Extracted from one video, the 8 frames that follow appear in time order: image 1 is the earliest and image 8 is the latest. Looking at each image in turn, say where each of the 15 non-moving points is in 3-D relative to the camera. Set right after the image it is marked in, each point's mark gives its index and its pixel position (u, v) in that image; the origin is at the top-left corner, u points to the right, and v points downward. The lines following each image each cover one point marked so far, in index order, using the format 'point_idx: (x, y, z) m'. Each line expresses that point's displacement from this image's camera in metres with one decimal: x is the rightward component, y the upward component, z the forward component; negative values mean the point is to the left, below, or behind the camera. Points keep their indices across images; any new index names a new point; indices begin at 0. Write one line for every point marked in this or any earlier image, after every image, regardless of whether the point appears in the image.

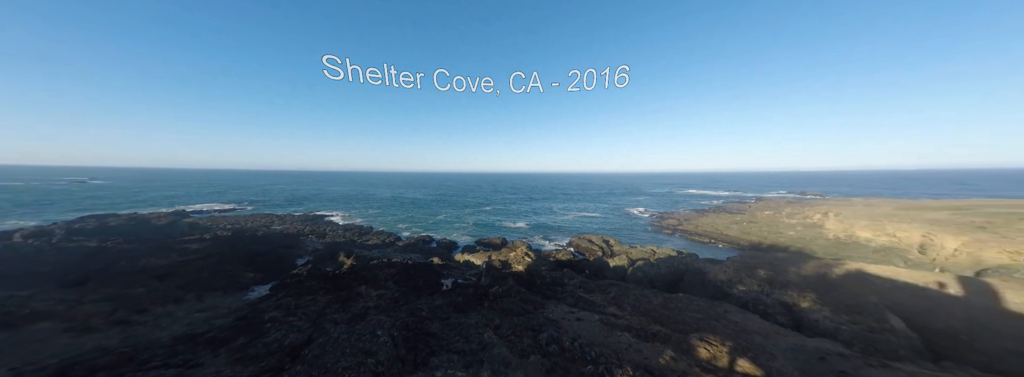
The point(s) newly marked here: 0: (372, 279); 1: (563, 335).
0: (-7.5, -5.0, +16.7) m
1: (+2.0, -5.1, +10.5) m
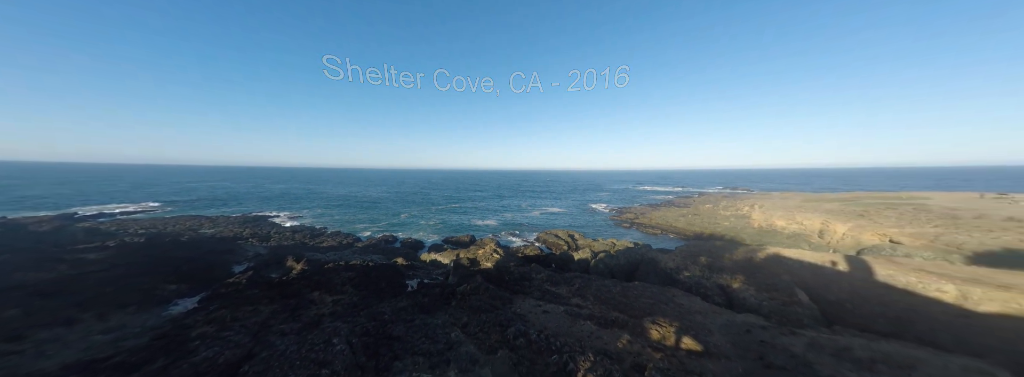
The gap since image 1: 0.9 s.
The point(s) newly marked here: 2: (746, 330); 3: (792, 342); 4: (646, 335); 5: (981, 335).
0: (-9.5, -4.9, +15.7) m
1: (+0.8, -5.1, +10.9) m
2: (+8.8, -5.1, +10.9) m
3: (+9.6, -5.2, +10.1) m
4: (+4.9, -5.1, +10.5) m
5: (+17.2, -5.2, +10.7) m
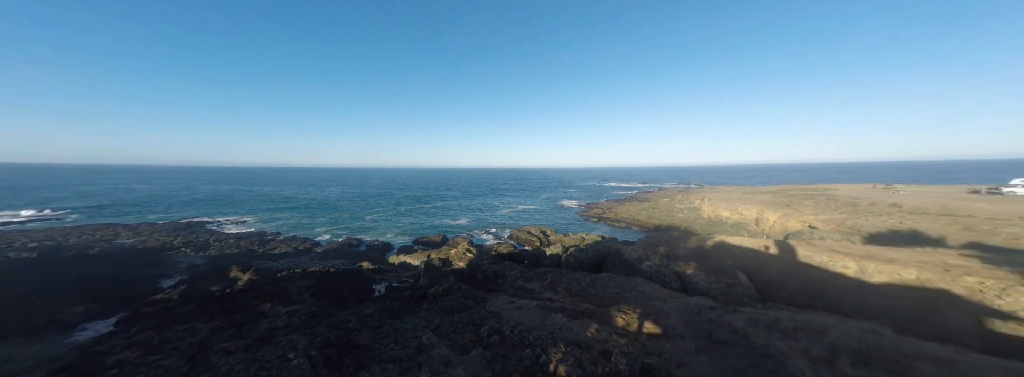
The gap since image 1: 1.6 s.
0: (-11.1, -5.0, +14.4) m
1: (-0.2, -5.0, +11.0) m
2: (+7.7, -5.0, +12.1) m
3: (+8.6, -5.0, +11.5) m
4: (+3.9, -5.0, +11.2) m
5: (+16.0, -4.9, +13.1) m
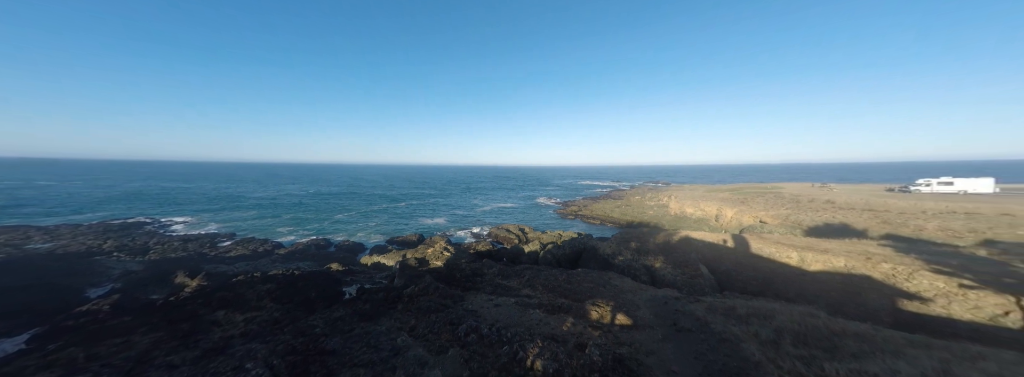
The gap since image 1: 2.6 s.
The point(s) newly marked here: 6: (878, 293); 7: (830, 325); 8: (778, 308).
0: (-12.3, -4.9, +13.2) m
1: (-1.1, -5.0, +11.0) m
2: (+6.6, -4.9, +12.9) m
3: (+7.7, -4.9, +12.4) m
4: (+3.0, -4.9, +11.7) m
5: (+14.8, -4.9, +14.8) m
6: (+16.9, -4.7, +13.7) m
7: (+11.7, -5.0, +10.9) m
8: (+10.9, -4.8, +12.2) m
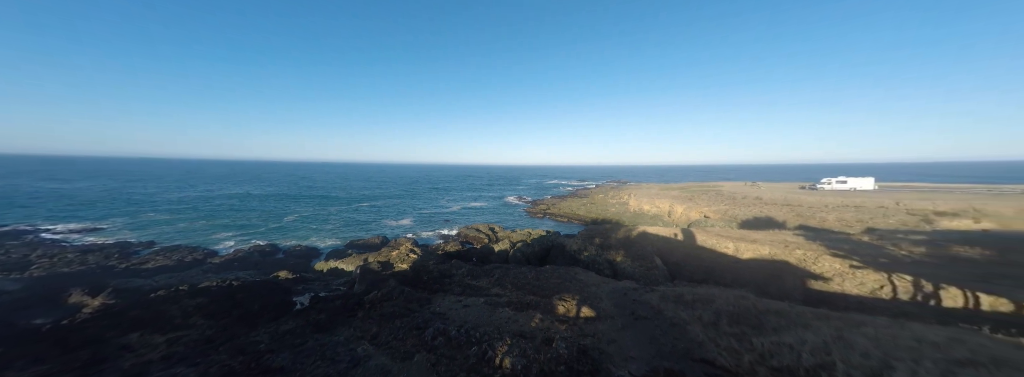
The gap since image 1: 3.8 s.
0: (-13.7, -4.9, +11.2) m
1: (-2.3, -4.9, +10.8) m
2: (+5.1, -4.8, +13.8) m
3: (+6.2, -4.8, +13.5) m
4: (+1.6, -4.9, +12.0) m
5: (+12.9, -4.7, +16.9) m
6: (+15.1, -4.6, +16.1) m
7: (+10.3, -4.9, +12.6) m
8: (+9.4, -4.8, +13.7) m
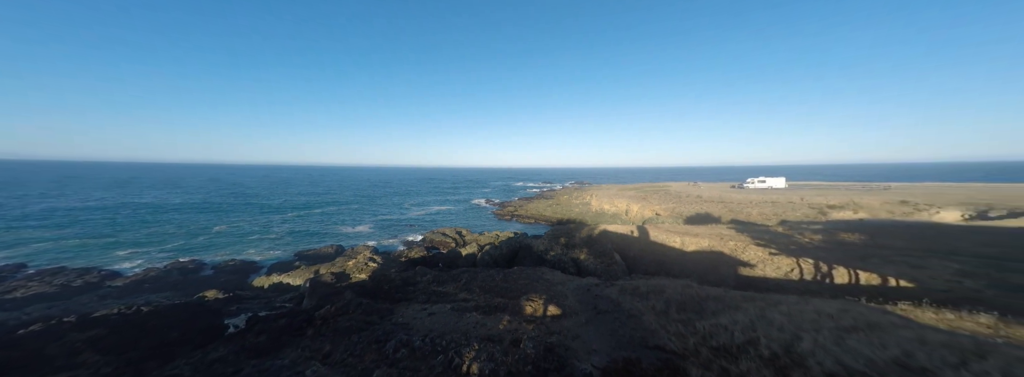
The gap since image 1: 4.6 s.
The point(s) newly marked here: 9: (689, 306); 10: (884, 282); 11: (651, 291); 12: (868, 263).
0: (-14.8, -5.1, +8.8) m
1: (-3.4, -5.0, +10.2) m
2: (+3.3, -4.8, +14.4) m
3: (+4.4, -4.8, +14.2) m
4: (+0.2, -4.9, +12.0) m
5: (+10.5, -4.6, +18.7) m
6: (+12.8, -4.5, +18.2) m
7: (+8.7, -4.8, +14.0) m
8: (+7.6, -4.7, +15.0) m
9: (+7.5, -5.0, +12.8) m
10: (+18.6, -4.7, +15.1) m
11: (+6.4, -4.8, +14.1) m
12: (+20.0, -4.2, +16.9) m
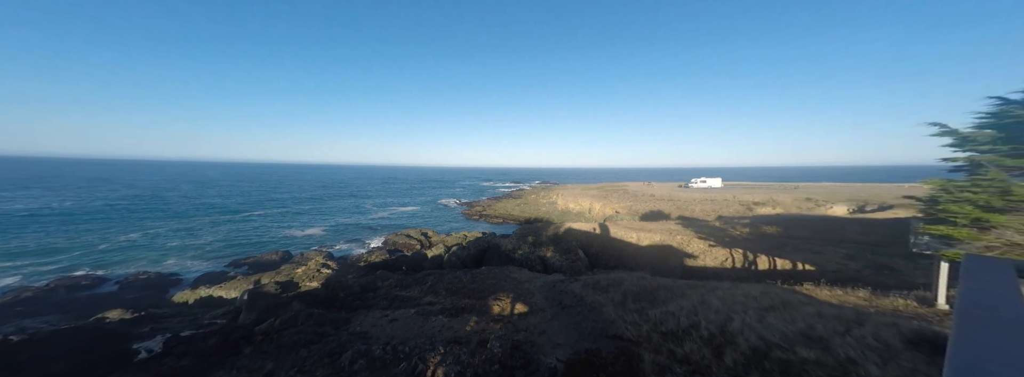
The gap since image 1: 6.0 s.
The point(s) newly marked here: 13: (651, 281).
0: (-15.5, -5.0, +6.4) m
1: (-4.5, -4.9, +9.5) m
2: (+1.5, -4.6, +14.6) m
3: (+2.7, -4.7, +14.6) m
4: (-1.2, -4.8, +11.8) m
5: (+8.0, -4.4, +19.9) m
6: (+10.3, -4.3, +19.9) m
7: (+6.9, -4.7, +15.1) m
8: (+5.6, -4.6, +15.8) m
9: (+5.9, -4.9, +13.7) m
10: (+16.5, -4.6, +17.6) m
11: (+4.6, -4.7, +14.8) m
12: (+17.6, -4.0, +19.6) m
13: (+6.9, -4.6, +15.2) m
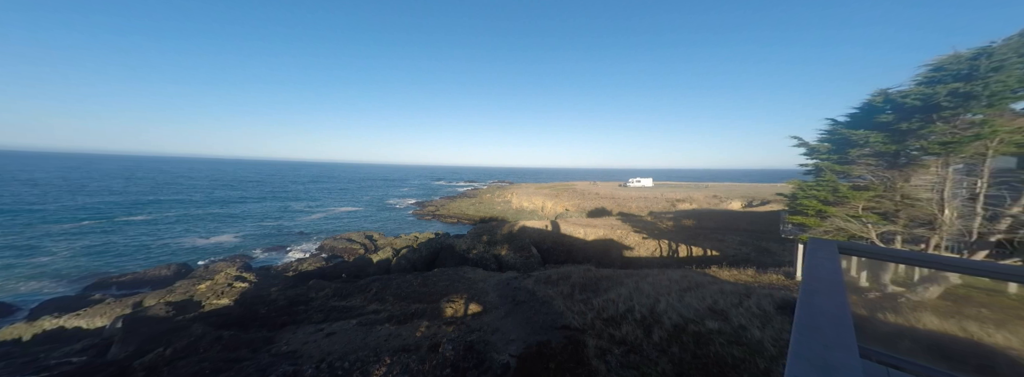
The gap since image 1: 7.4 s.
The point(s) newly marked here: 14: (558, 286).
0: (-16.0, -4.8, +2.9) m
1: (-5.8, -4.7, +8.1) m
2: (-1.0, -4.4, +14.4) m
3: (+0.2, -4.4, +14.6) m
4: (-3.0, -4.6, +11.1) m
5: (+4.3, -4.1, +20.9) m
6: (+6.6, -4.0, +21.3) m
7: (+4.3, -4.5, +15.9) m
8: (+2.8, -4.3, +16.4) m
9: (+3.5, -4.7, +14.4) m
10: (+13.1, -4.3, +20.3) m
11: (+2.0, -4.4, +15.2) m
12: (+13.8, -3.8, +22.5) m
13: (+4.2, -4.4, +16.1) m
14: (+1.9, -4.6, +14.3) m
